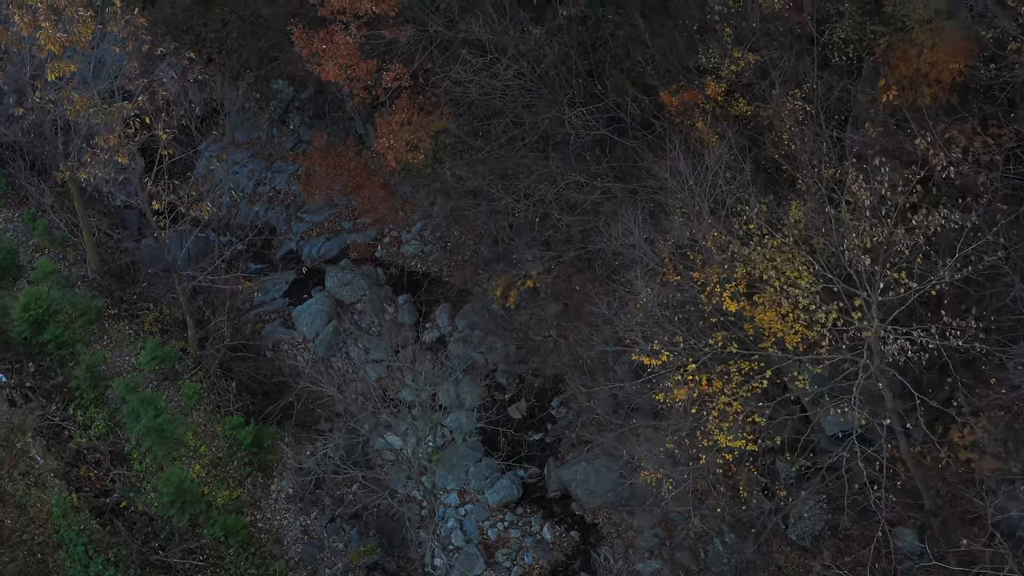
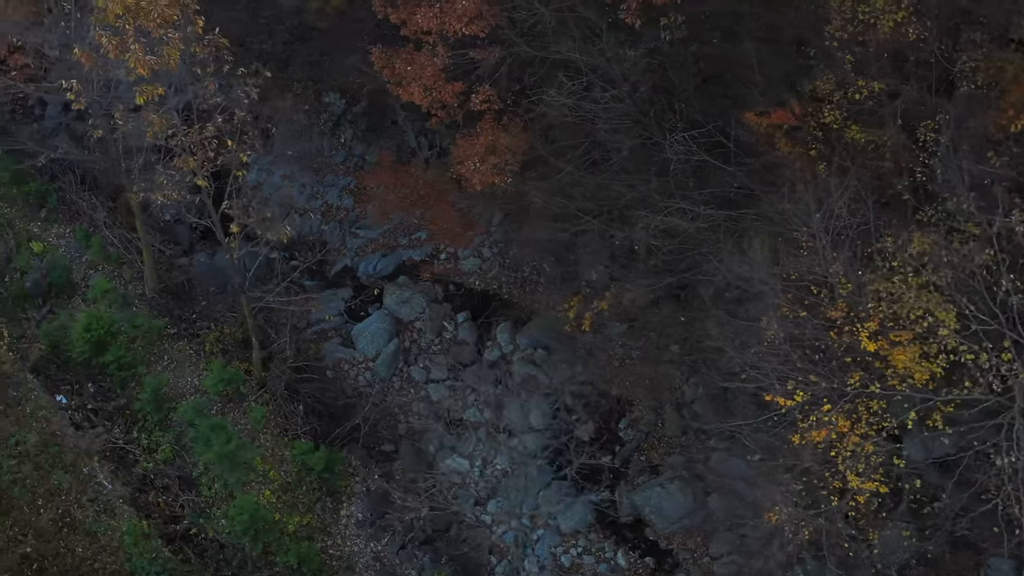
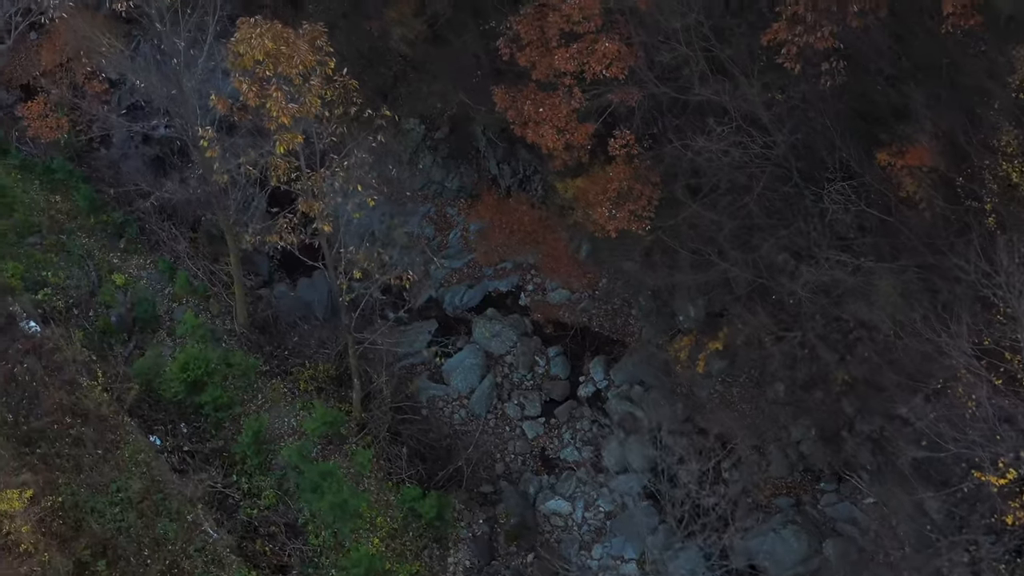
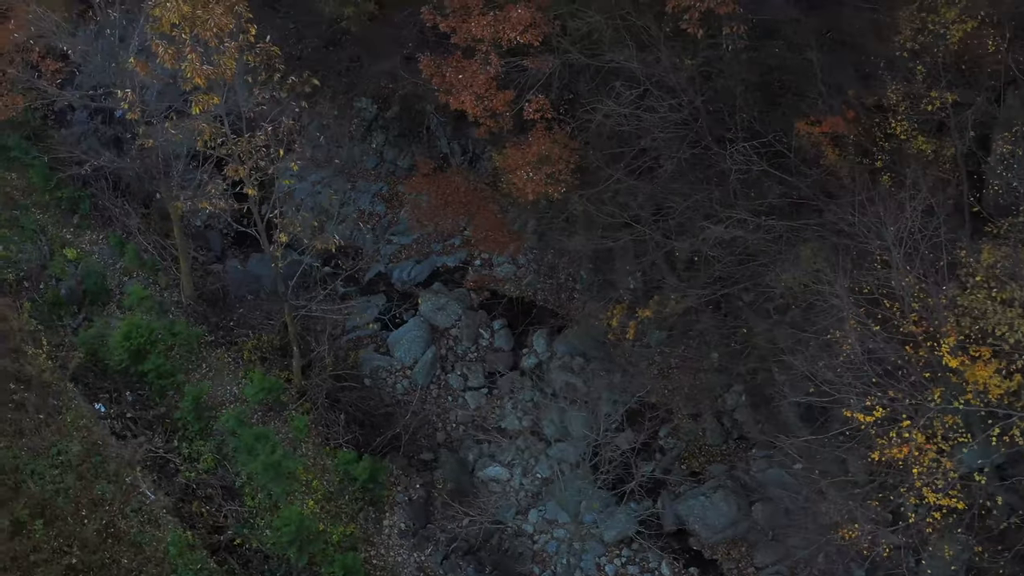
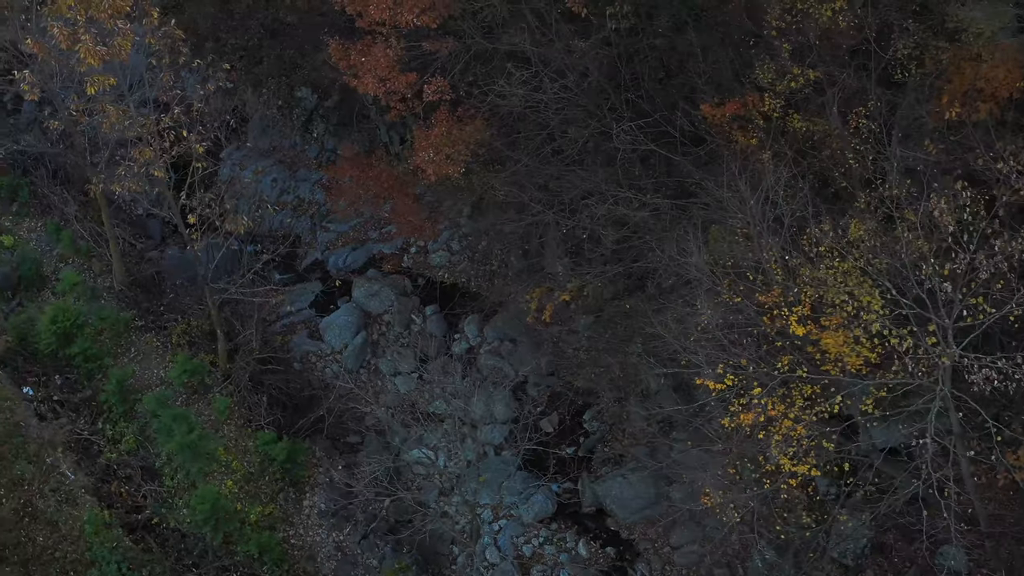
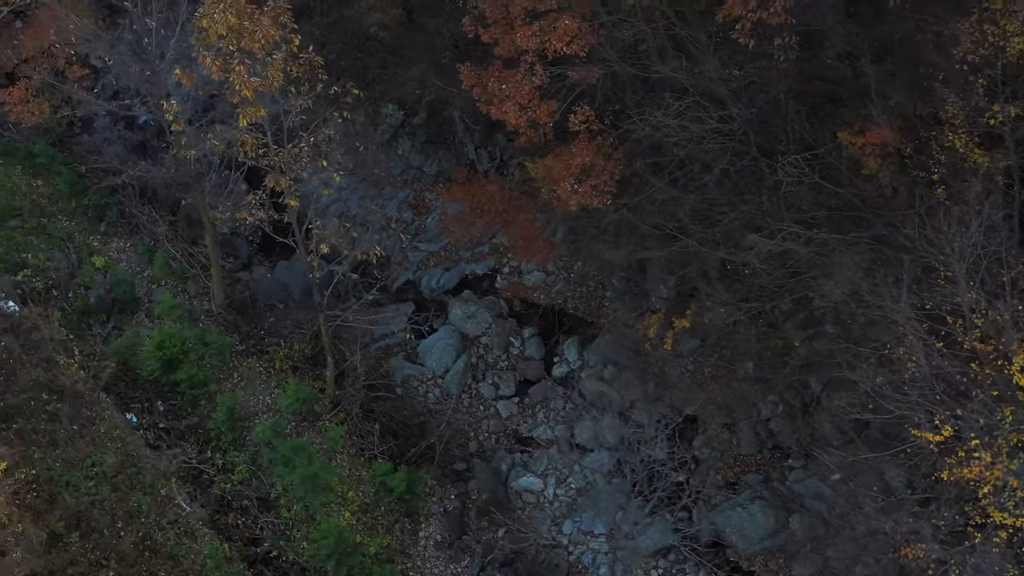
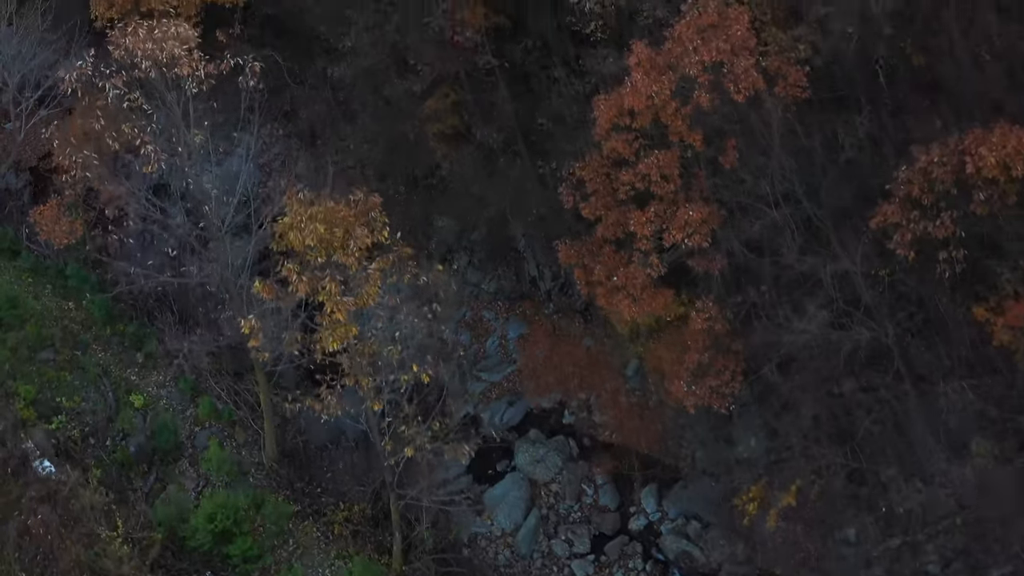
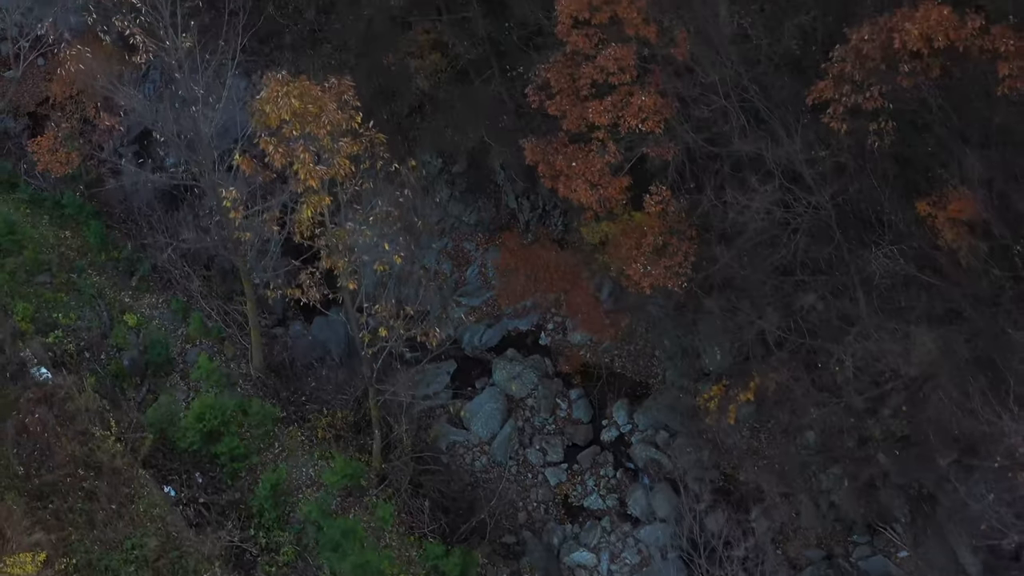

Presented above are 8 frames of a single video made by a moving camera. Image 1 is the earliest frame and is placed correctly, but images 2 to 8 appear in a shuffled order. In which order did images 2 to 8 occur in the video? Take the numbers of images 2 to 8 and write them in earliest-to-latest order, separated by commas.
5, 2, 4, 6, 3, 8, 7
